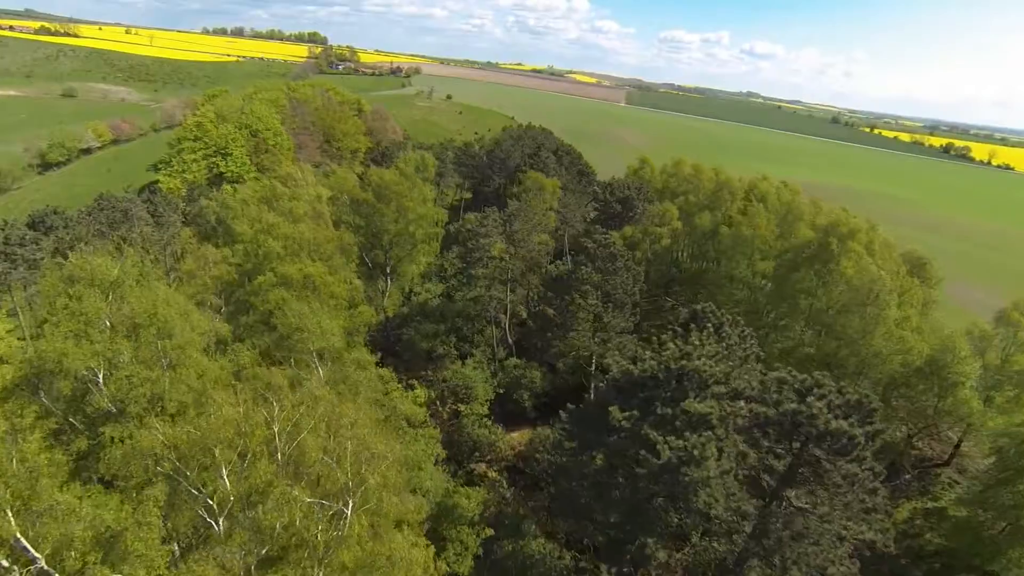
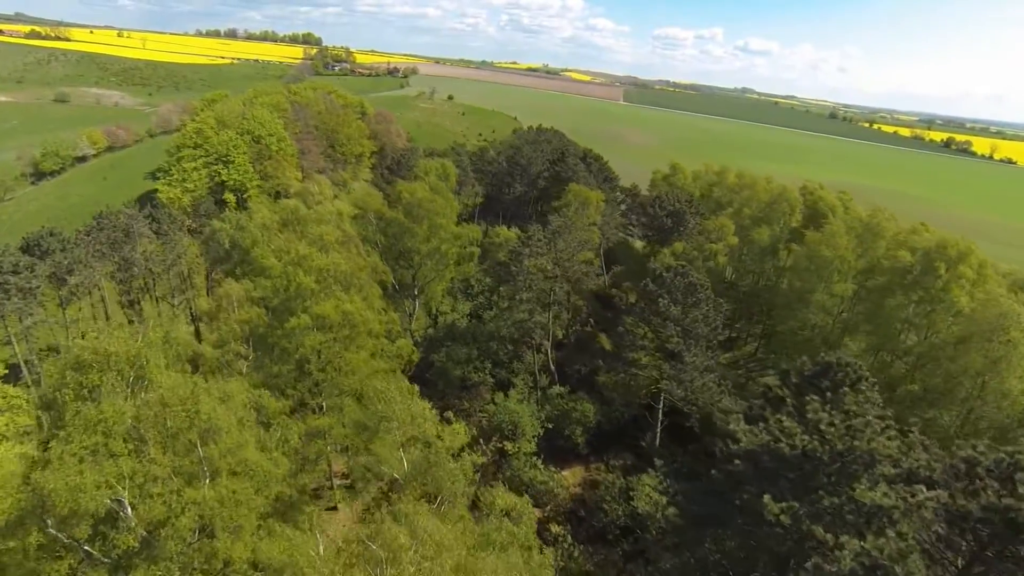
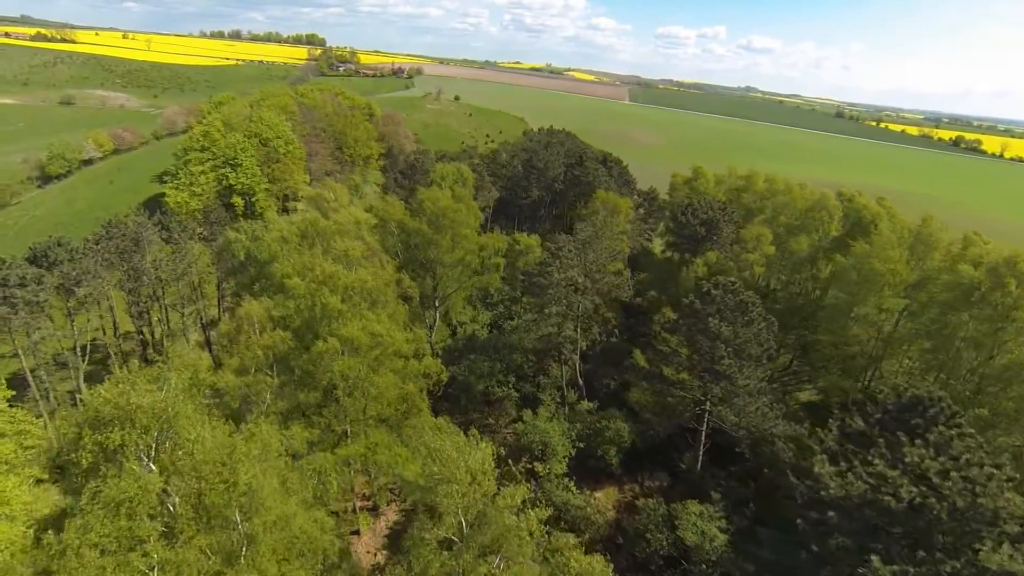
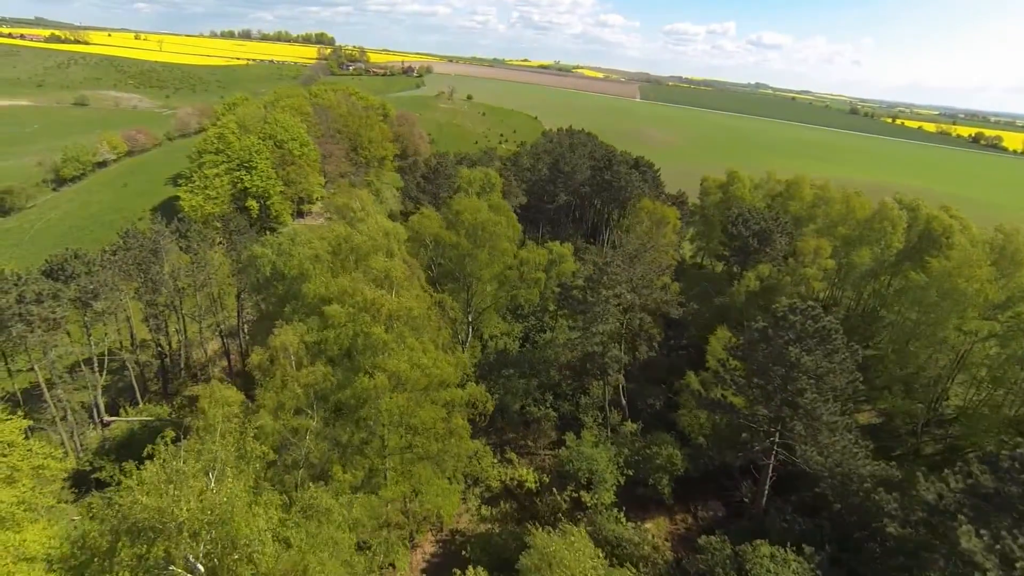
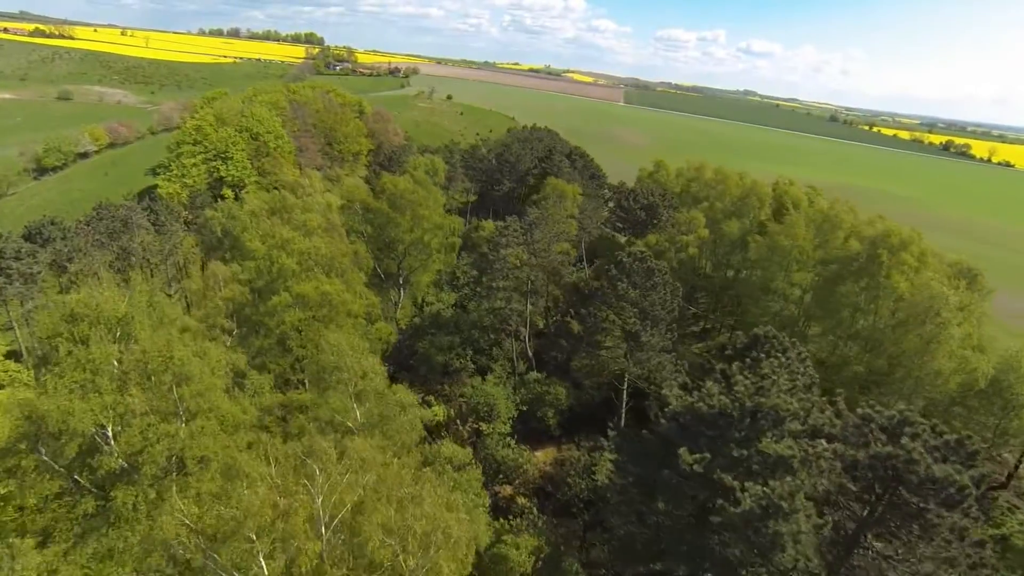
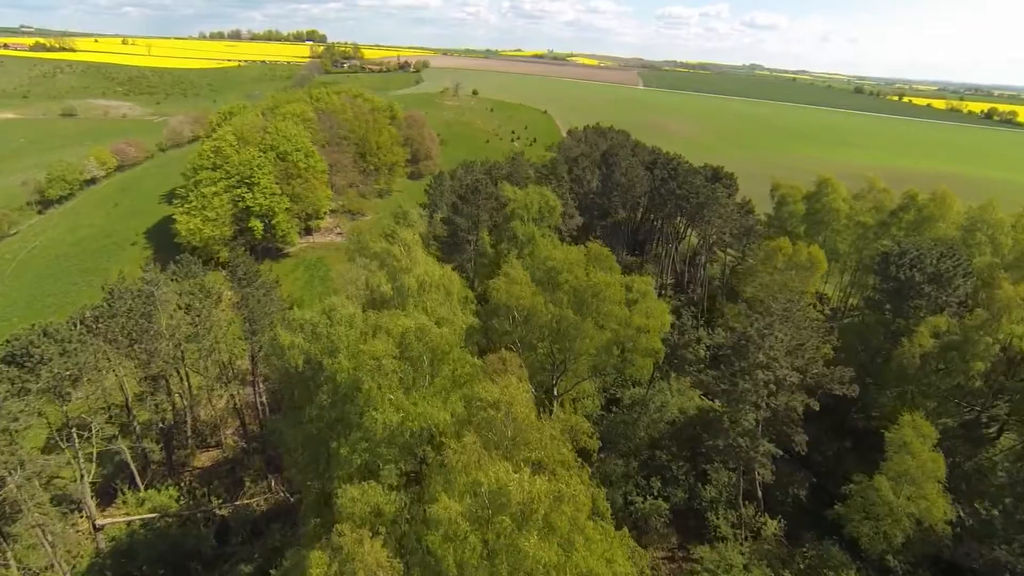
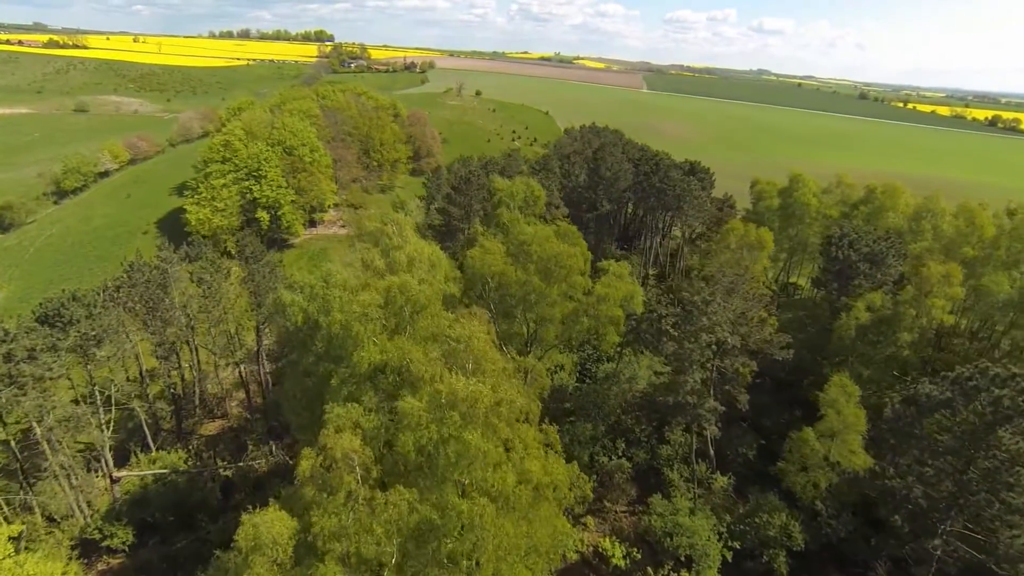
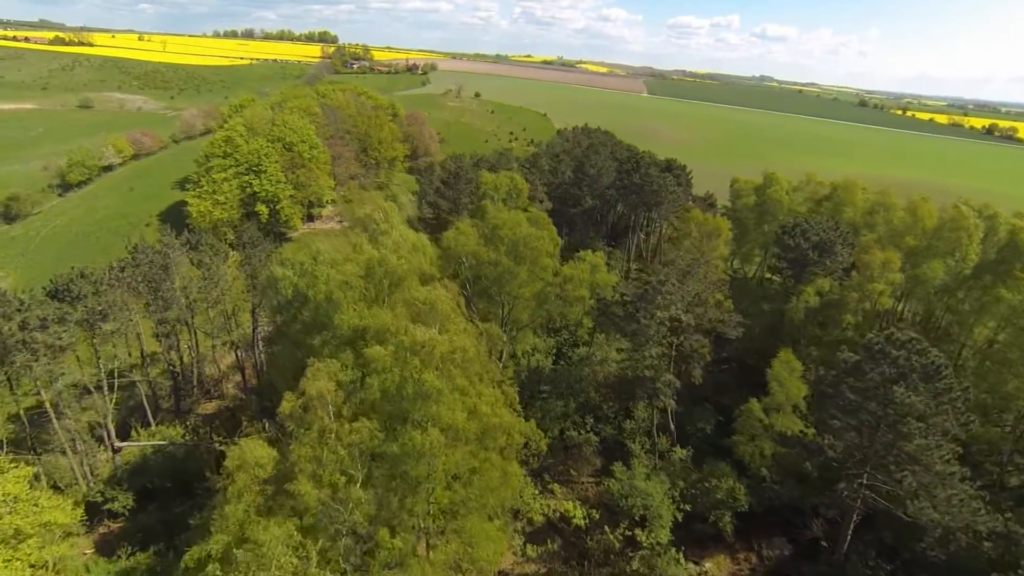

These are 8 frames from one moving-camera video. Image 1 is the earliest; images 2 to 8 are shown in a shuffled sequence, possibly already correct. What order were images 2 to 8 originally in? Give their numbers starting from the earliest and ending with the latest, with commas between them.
5, 2, 3, 4, 8, 7, 6
